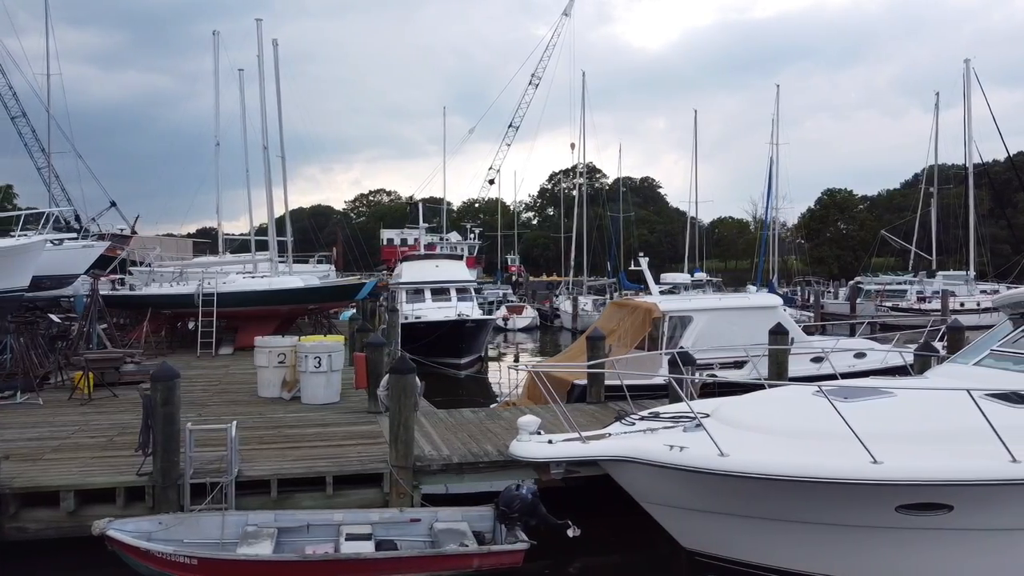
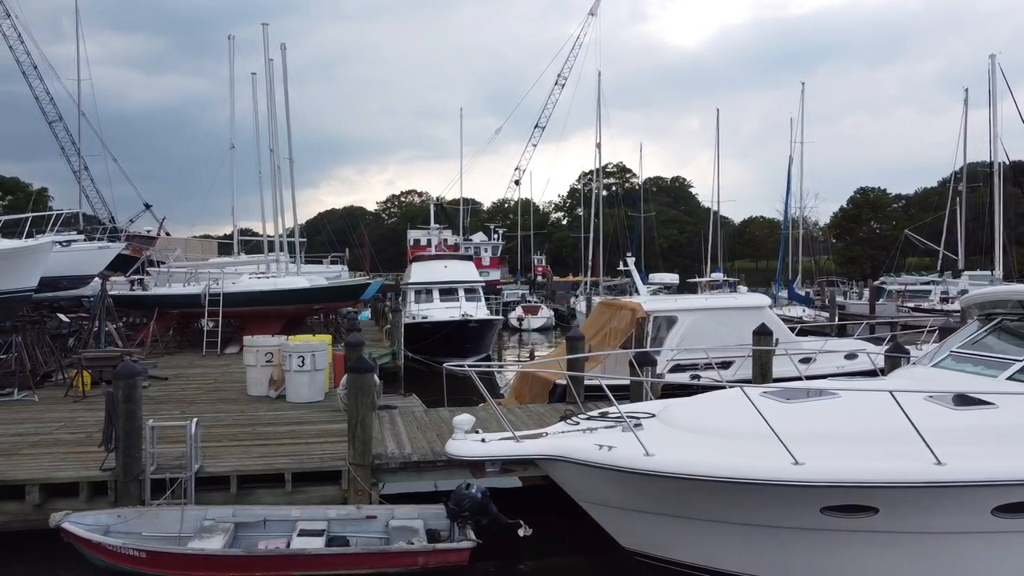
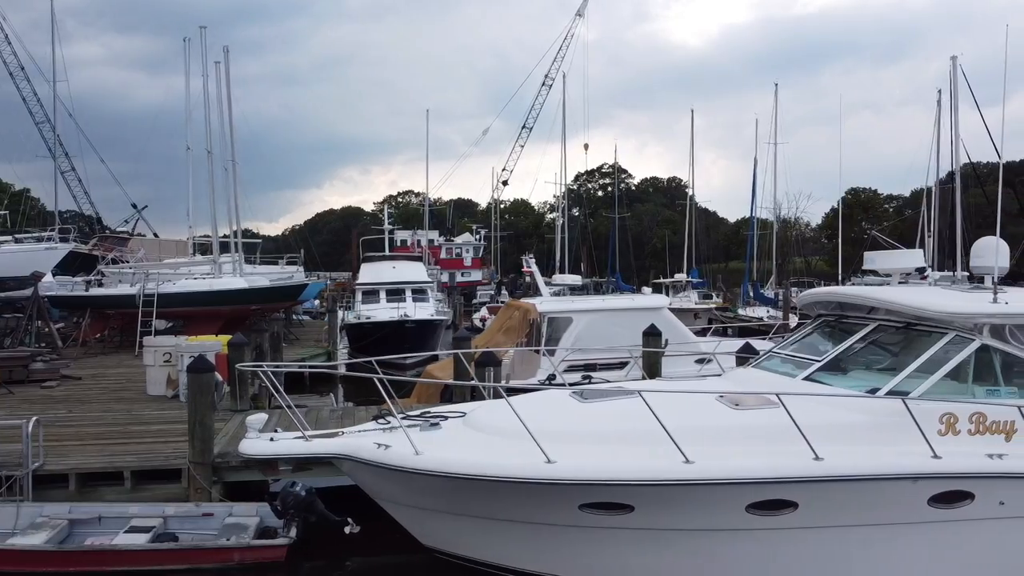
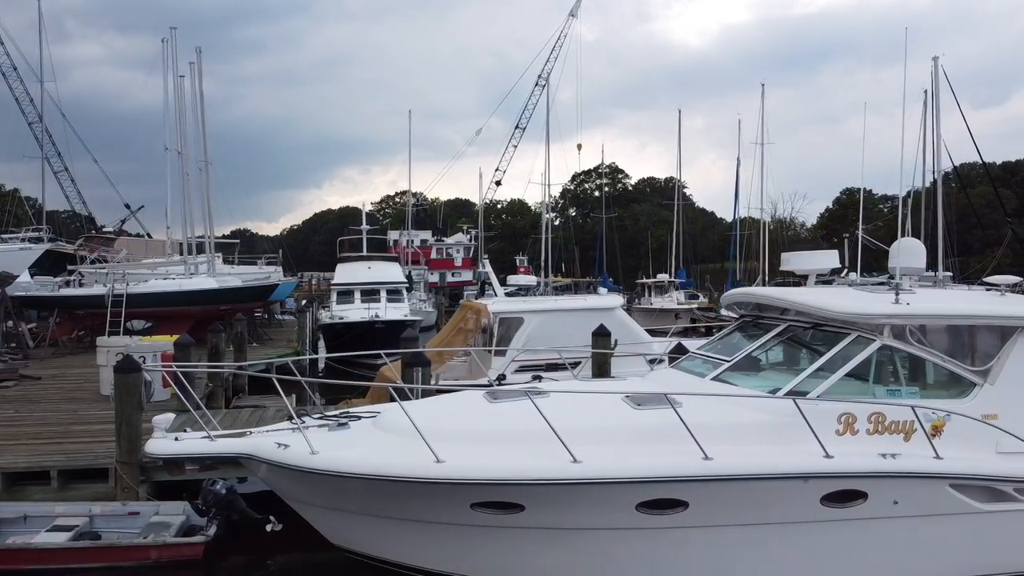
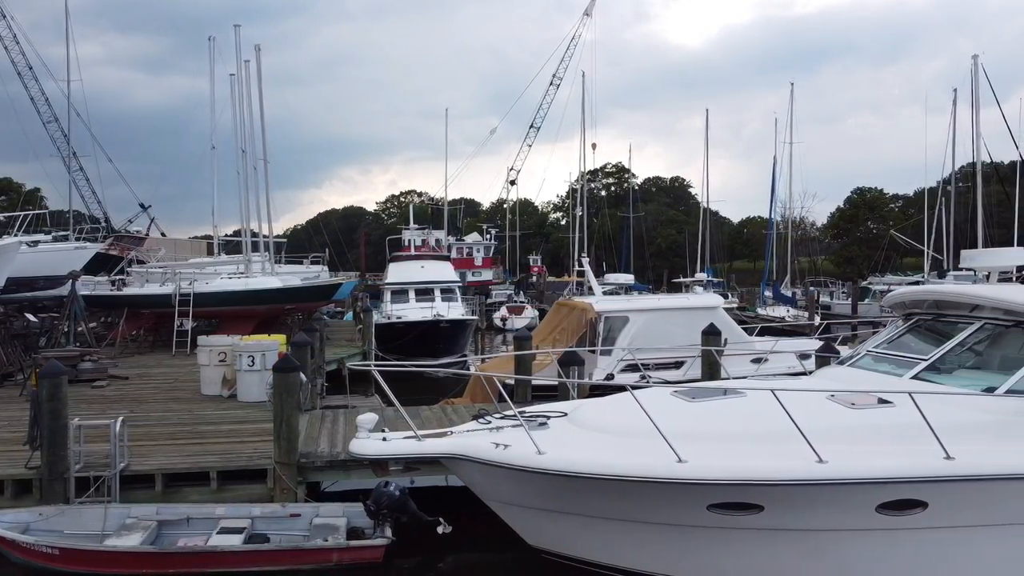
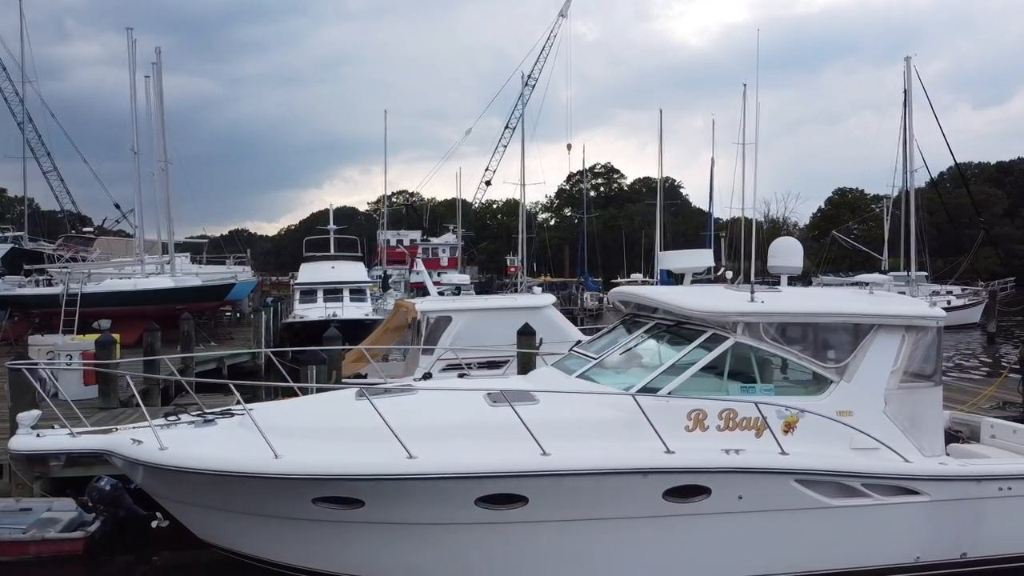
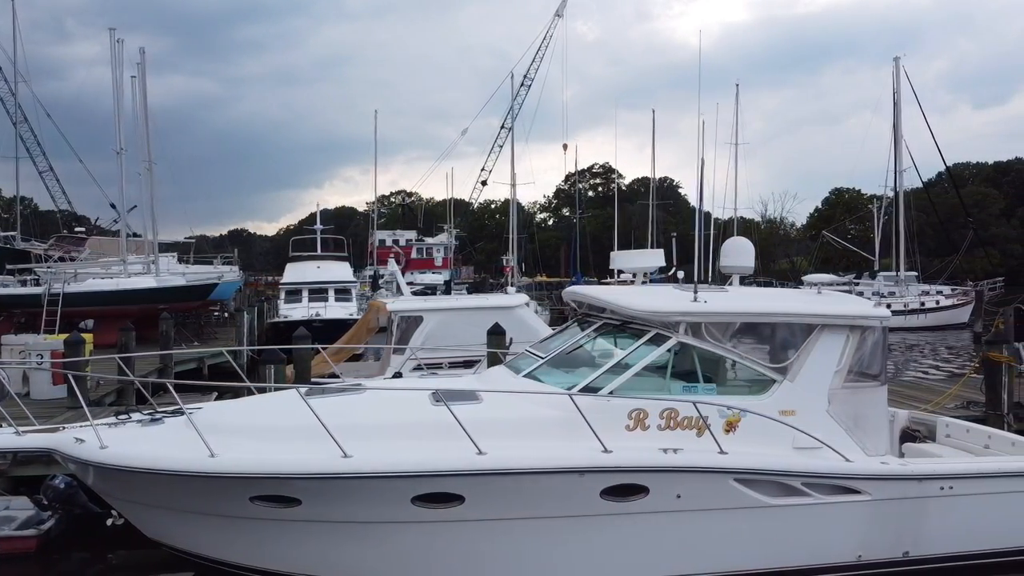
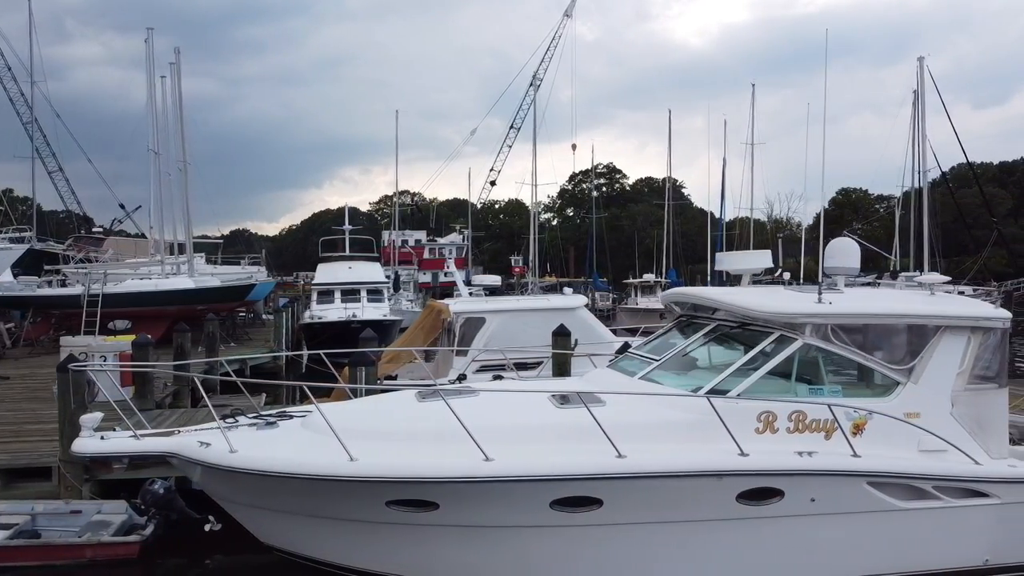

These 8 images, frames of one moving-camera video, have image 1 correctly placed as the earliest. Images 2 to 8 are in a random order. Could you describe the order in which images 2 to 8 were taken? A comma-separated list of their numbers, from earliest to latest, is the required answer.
2, 5, 3, 4, 8, 6, 7
